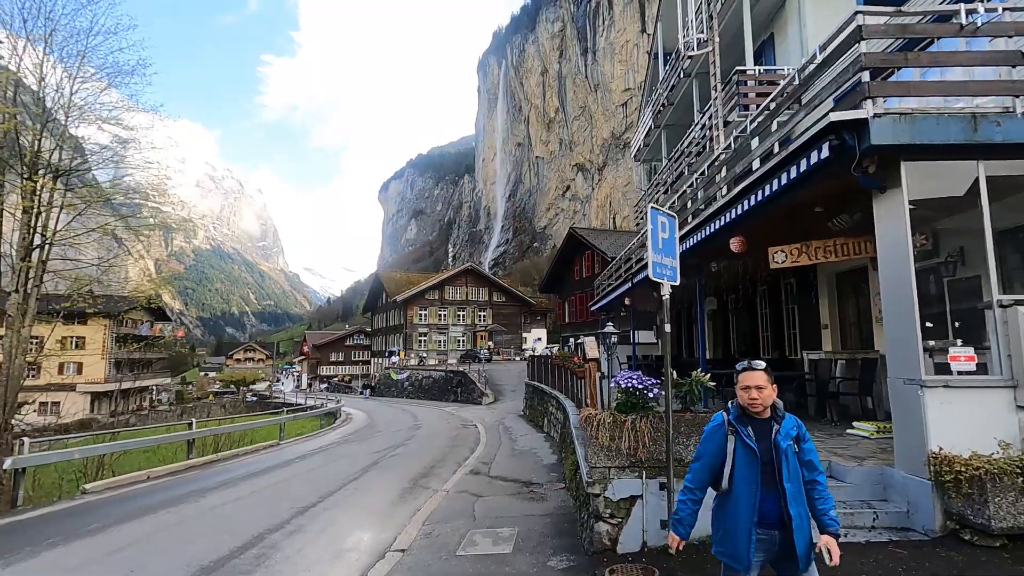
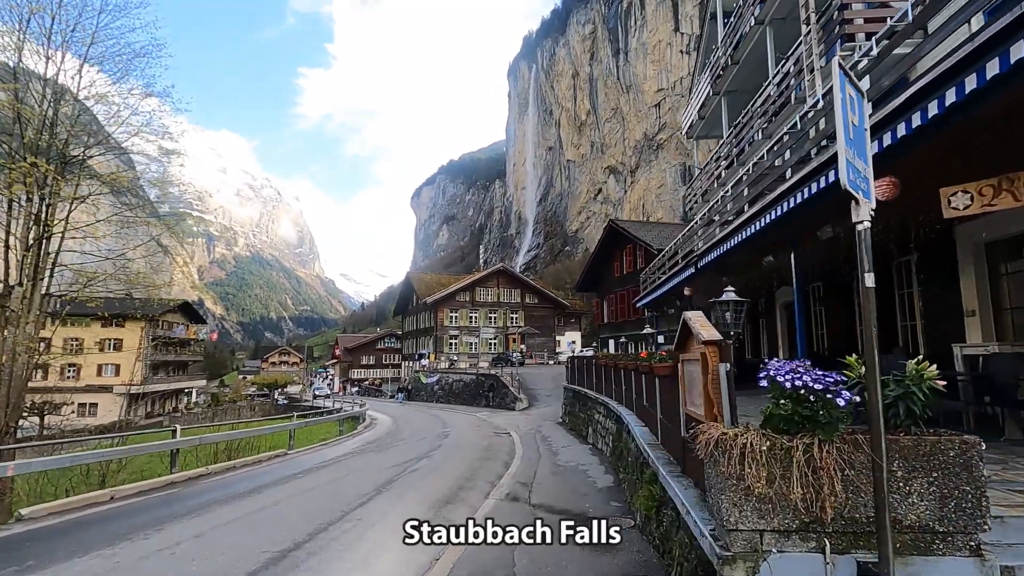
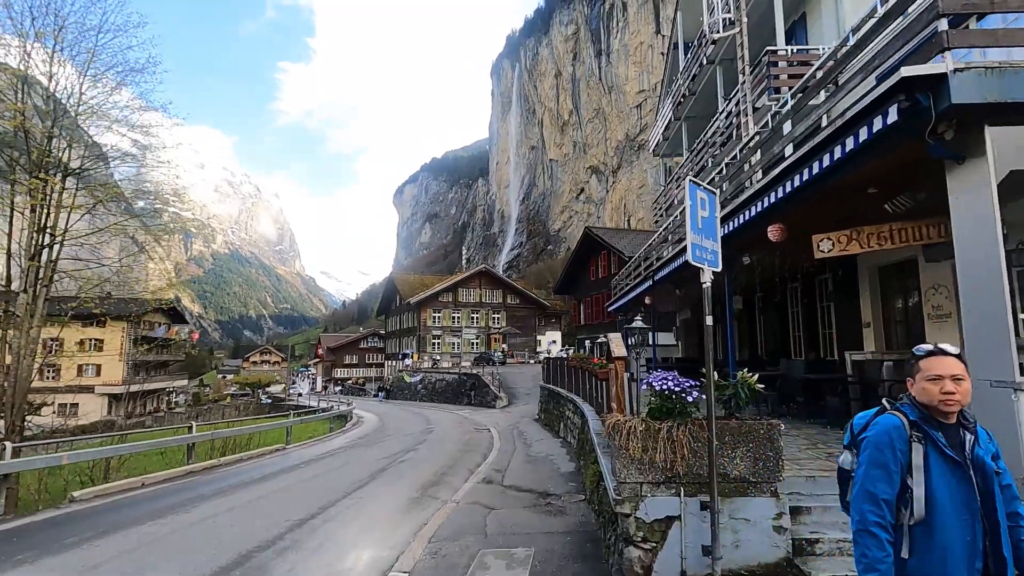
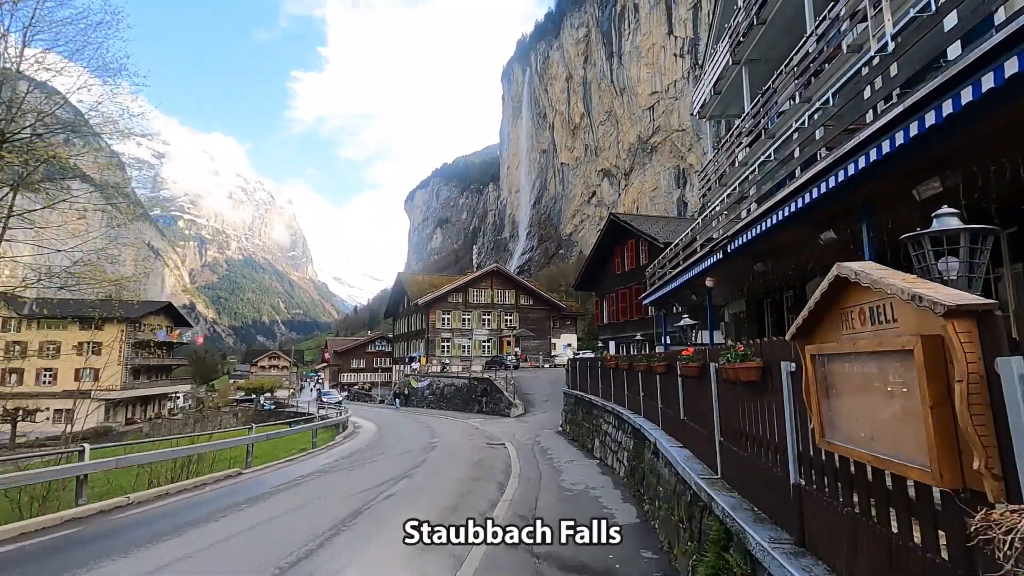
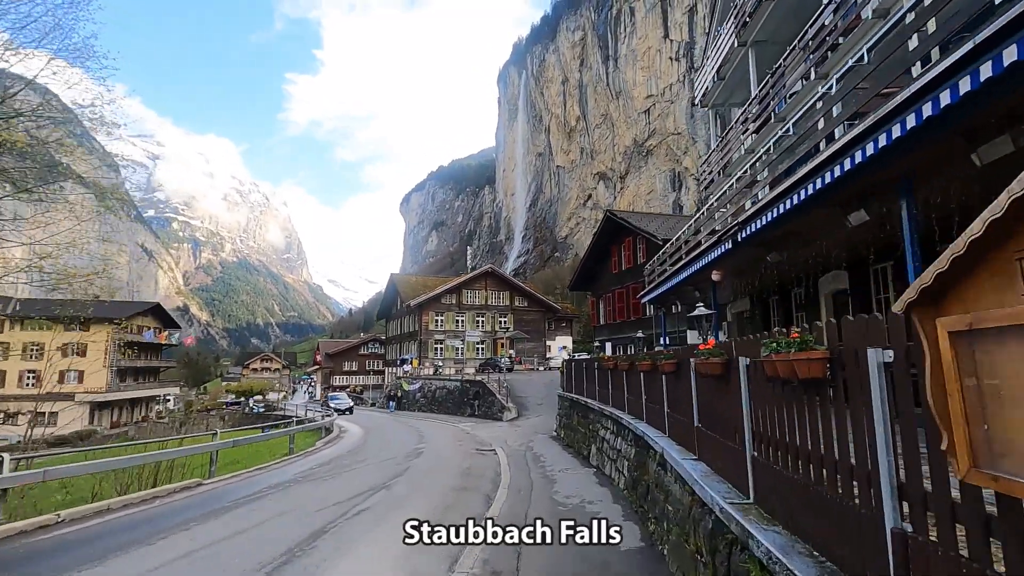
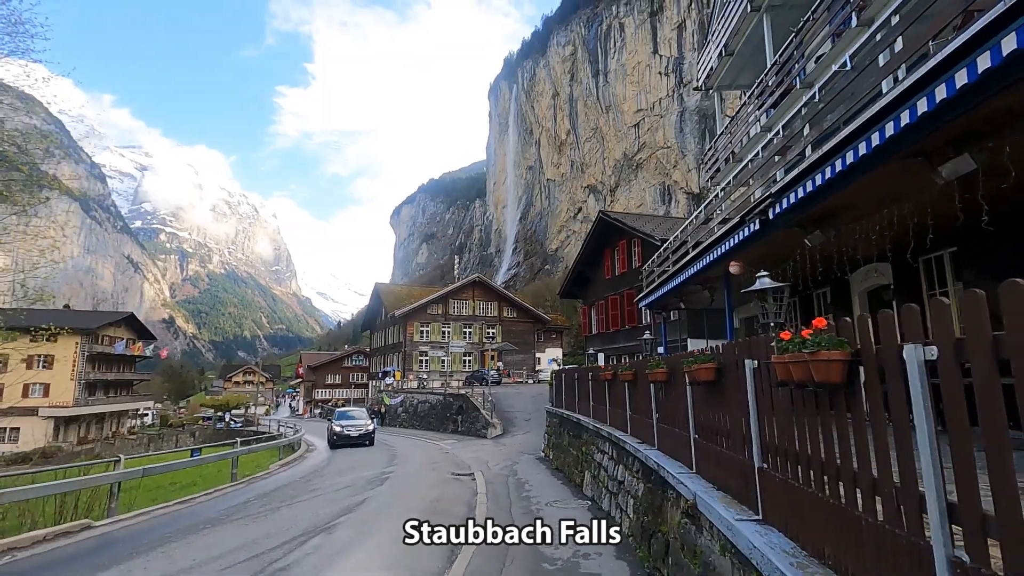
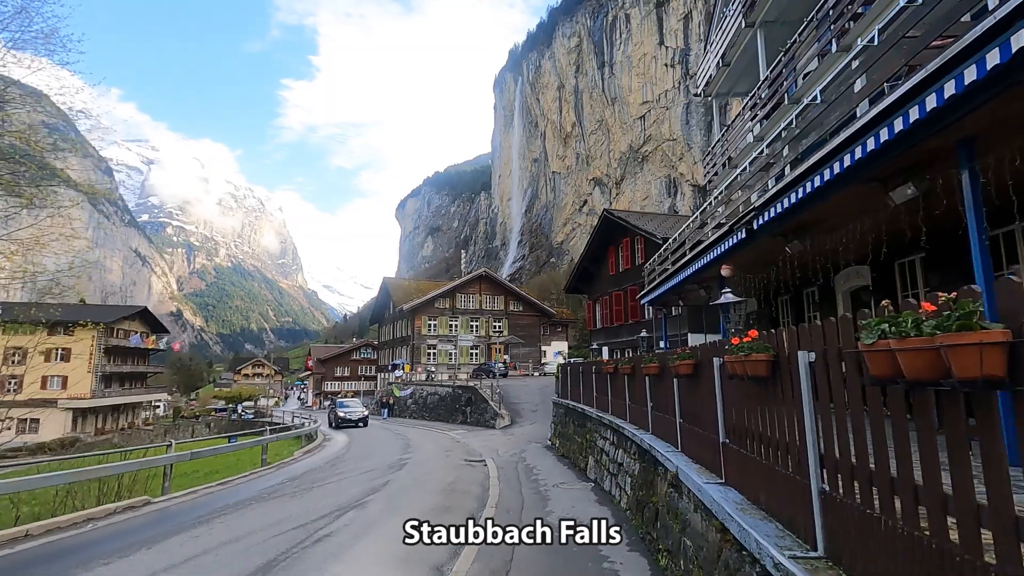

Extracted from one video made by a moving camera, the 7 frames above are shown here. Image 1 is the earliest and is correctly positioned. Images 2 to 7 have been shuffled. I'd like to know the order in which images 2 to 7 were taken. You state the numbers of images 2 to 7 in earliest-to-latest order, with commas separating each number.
3, 2, 4, 5, 7, 6
